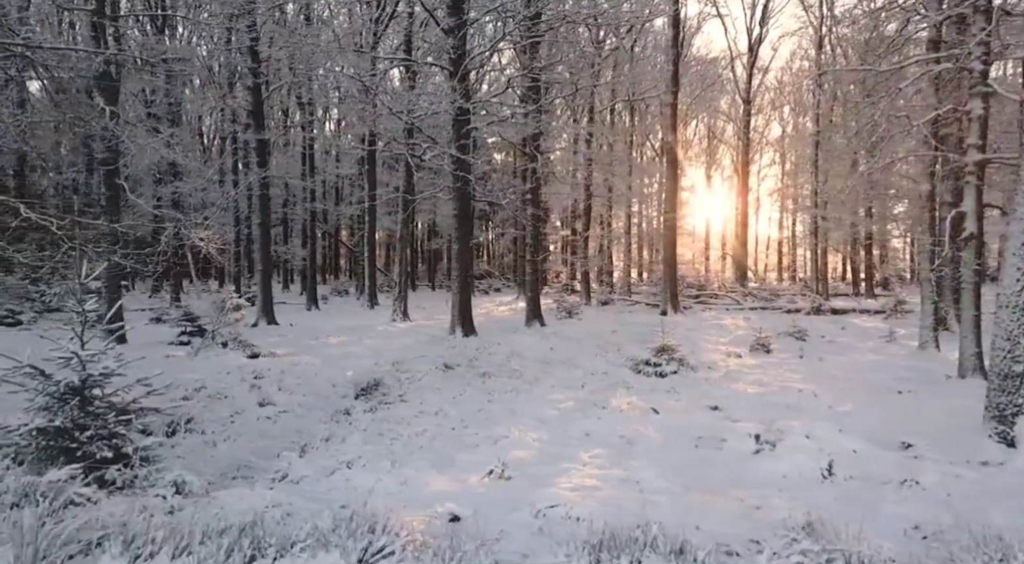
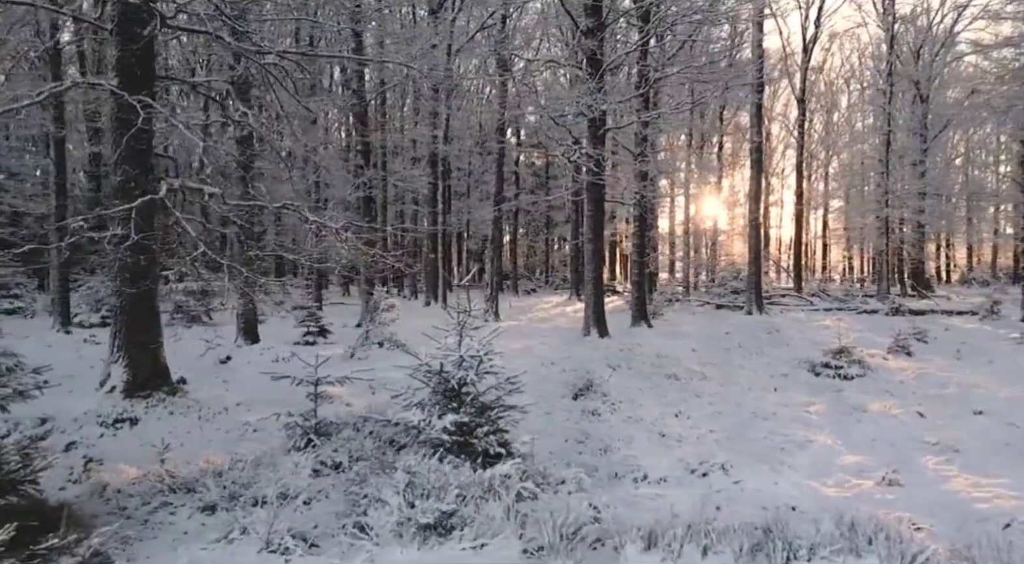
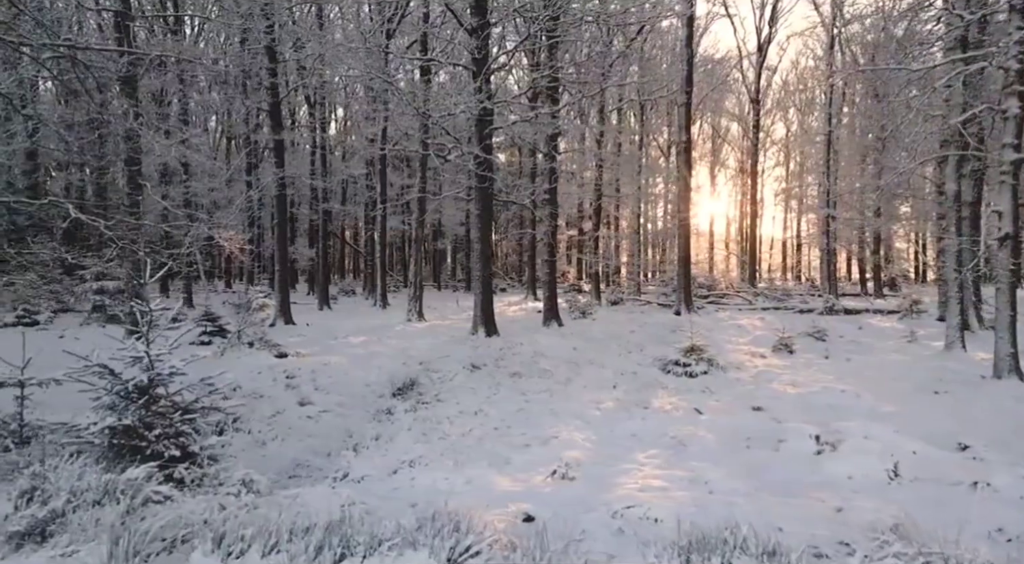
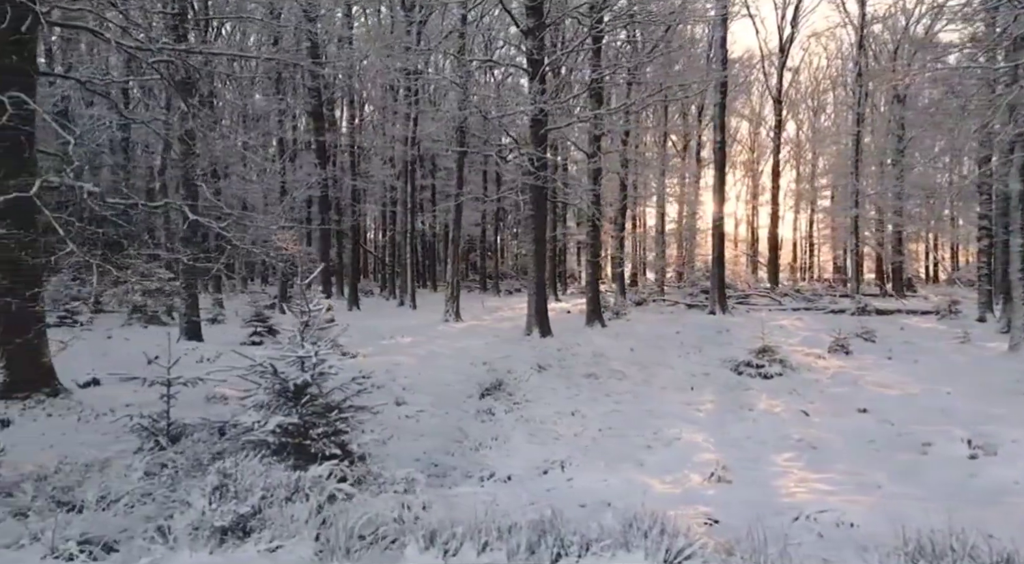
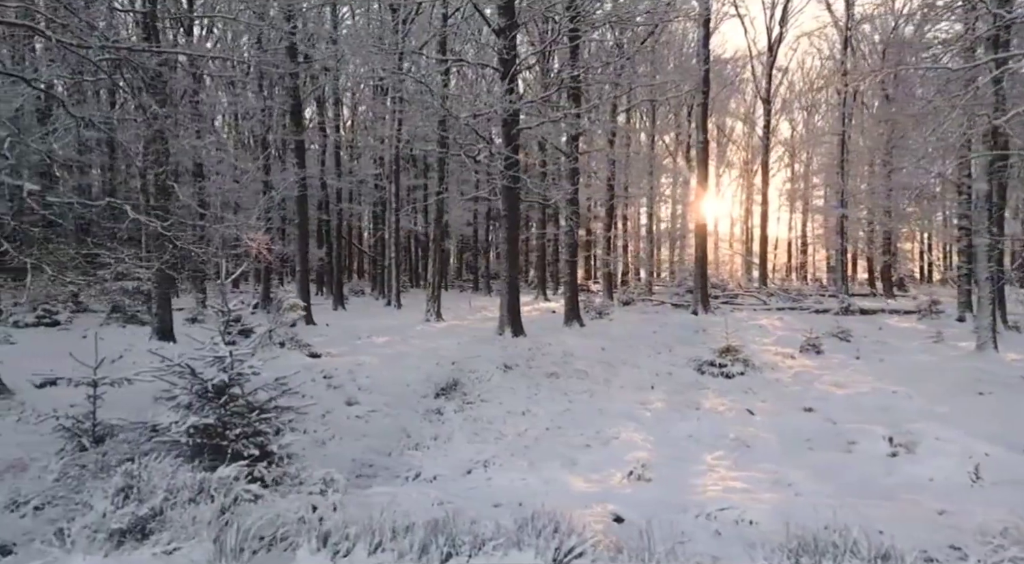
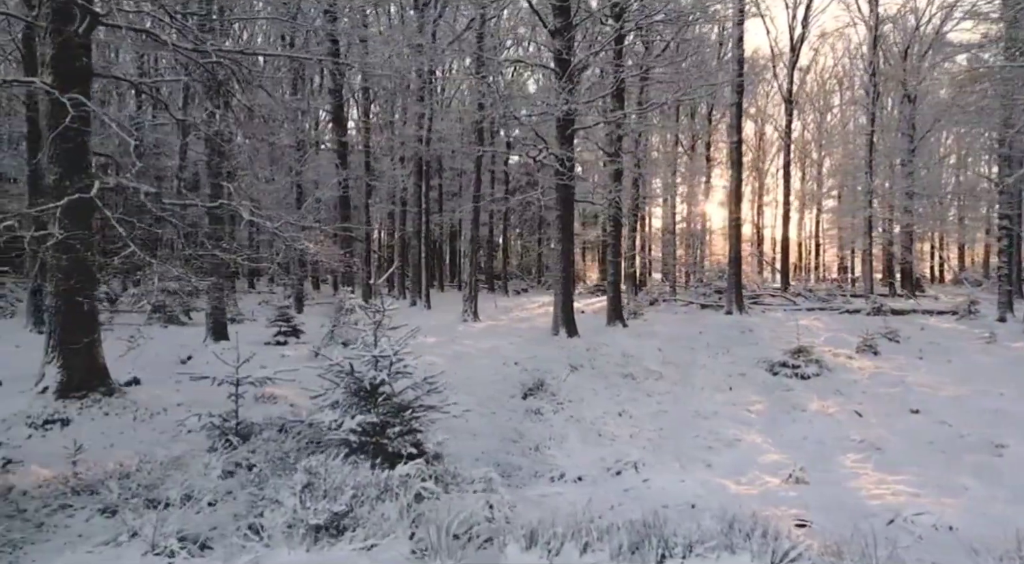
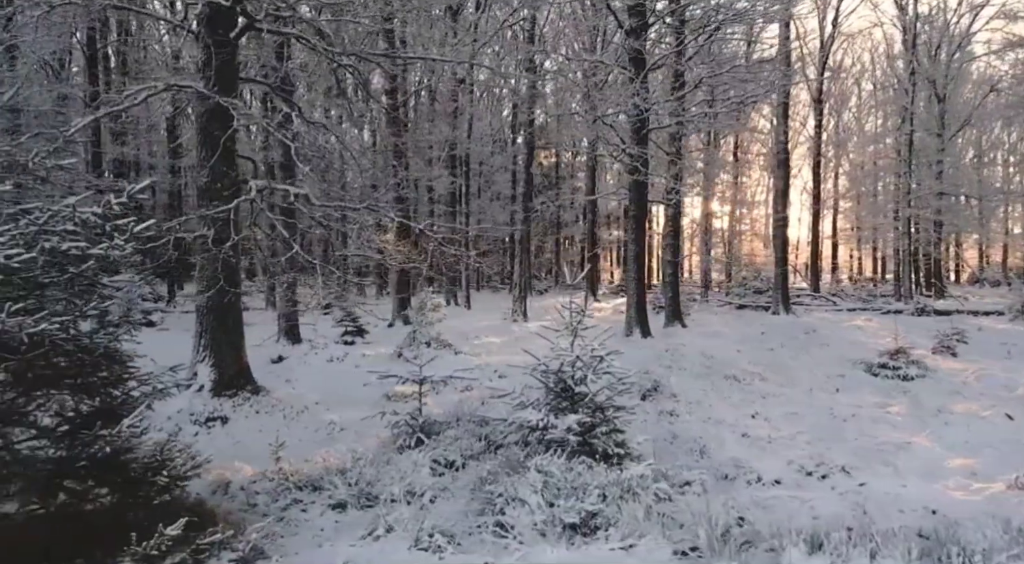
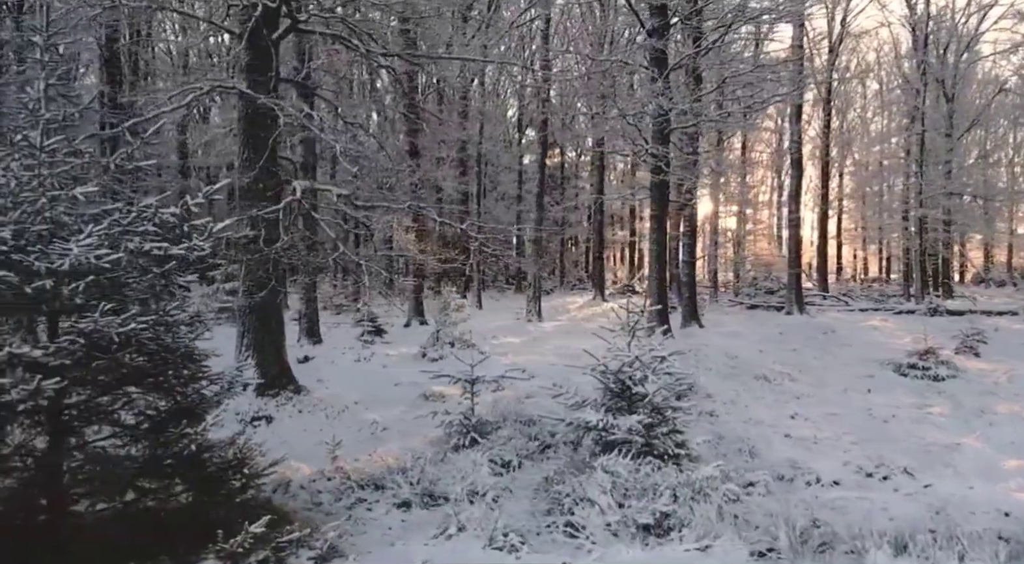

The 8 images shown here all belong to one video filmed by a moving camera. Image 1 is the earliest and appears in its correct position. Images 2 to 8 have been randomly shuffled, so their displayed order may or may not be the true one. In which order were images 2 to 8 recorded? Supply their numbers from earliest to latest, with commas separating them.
3, 5, 4, 6, 2, 7, 8
